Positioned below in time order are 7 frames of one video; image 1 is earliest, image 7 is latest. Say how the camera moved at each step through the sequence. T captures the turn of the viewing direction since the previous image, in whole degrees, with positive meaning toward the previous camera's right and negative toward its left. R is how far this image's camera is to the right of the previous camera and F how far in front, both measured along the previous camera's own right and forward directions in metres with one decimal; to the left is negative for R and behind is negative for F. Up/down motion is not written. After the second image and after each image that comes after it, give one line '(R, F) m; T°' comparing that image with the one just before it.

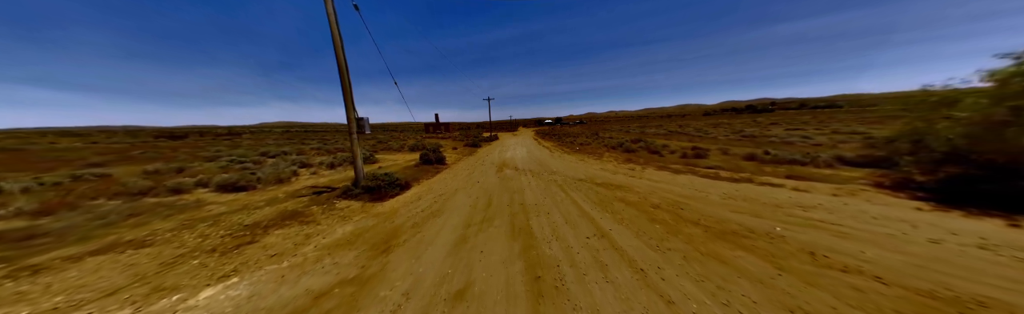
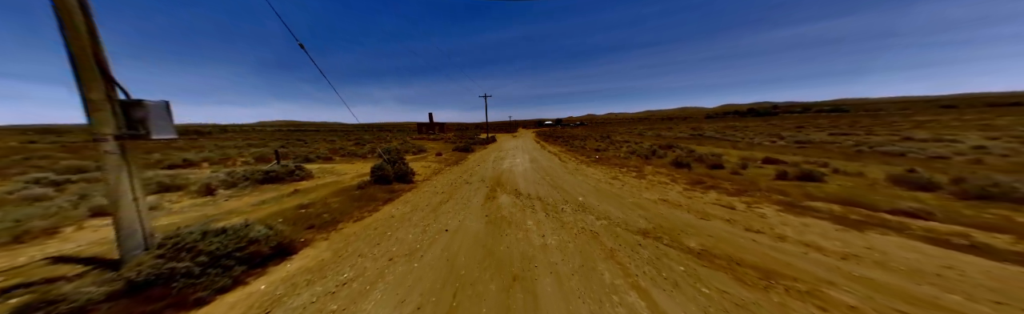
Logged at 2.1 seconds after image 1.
(0.0, +5.4) m; 0°
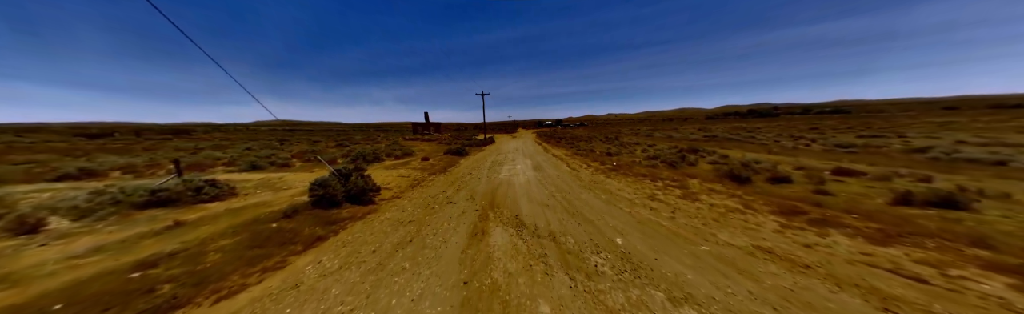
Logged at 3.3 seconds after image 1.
(0.0, +2.9) m; 0°
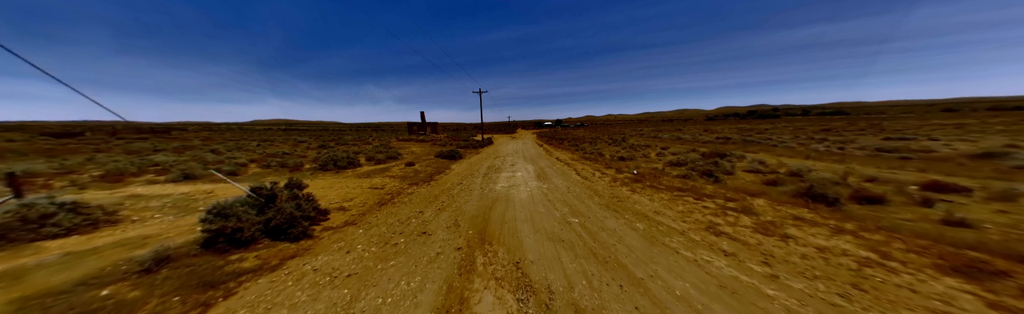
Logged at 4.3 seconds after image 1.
(0.0, +2.3) m; 0°
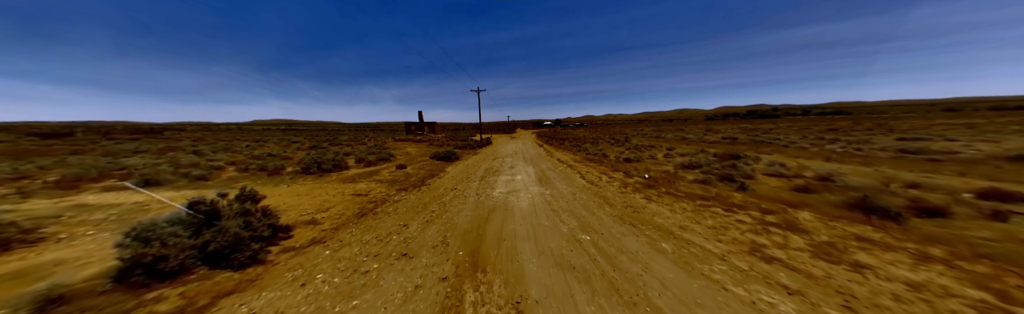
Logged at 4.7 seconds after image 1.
(0.0, +1.0) m; 0°
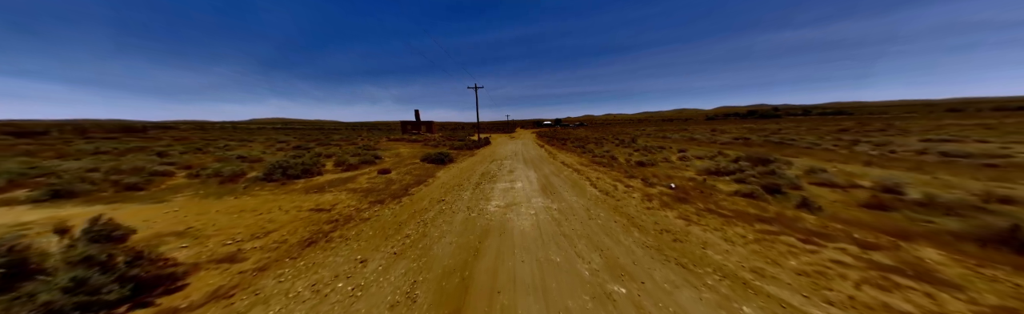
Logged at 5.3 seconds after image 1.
(0.0, +1.7) m; 0°
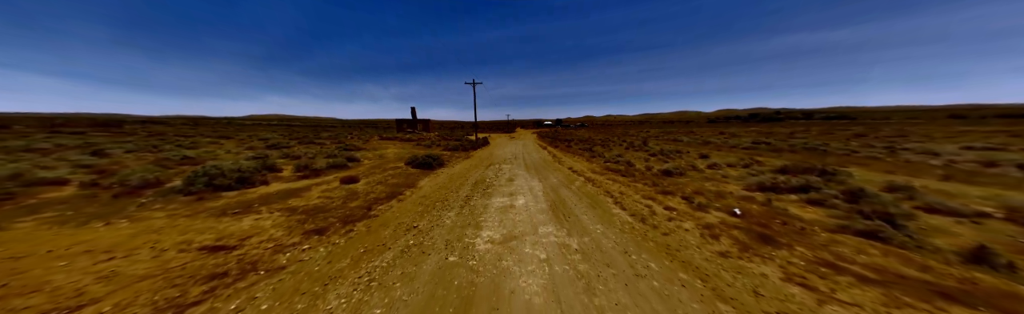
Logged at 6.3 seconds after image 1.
(0.0, +2.3) m; 0°
